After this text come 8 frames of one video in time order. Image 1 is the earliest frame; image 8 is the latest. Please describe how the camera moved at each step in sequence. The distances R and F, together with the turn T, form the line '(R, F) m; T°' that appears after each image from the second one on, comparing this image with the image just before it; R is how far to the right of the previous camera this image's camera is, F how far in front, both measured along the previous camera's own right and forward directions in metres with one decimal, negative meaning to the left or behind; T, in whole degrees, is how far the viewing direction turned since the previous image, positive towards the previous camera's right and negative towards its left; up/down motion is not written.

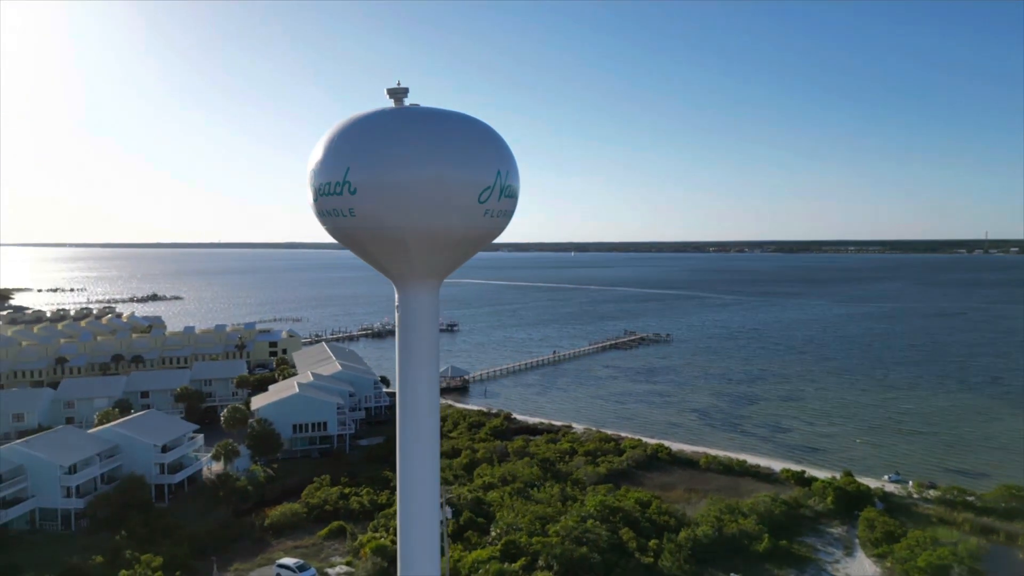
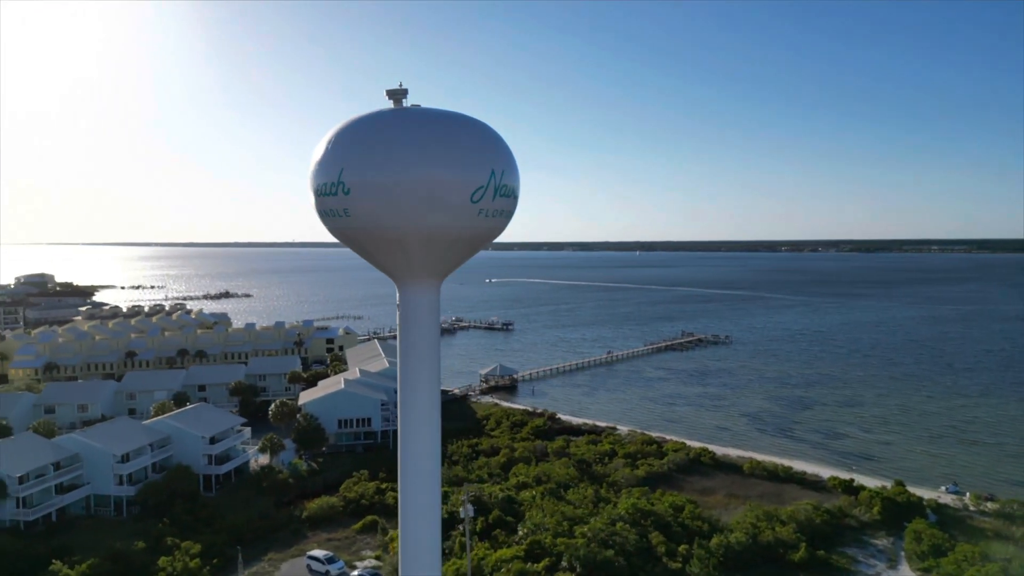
(+0.8, +0.1) m; -5°
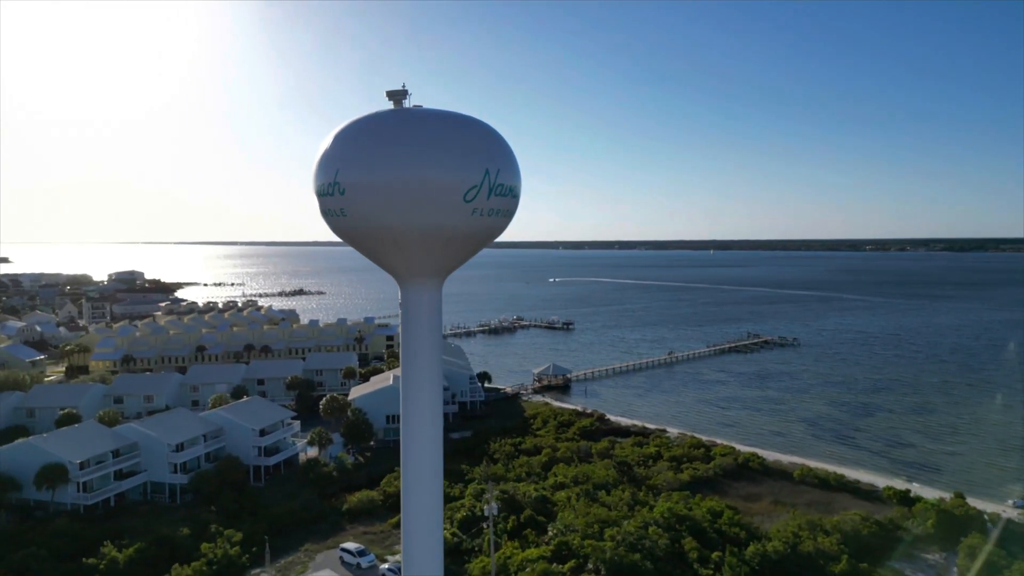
(+0.8, +0.1) m; -5°
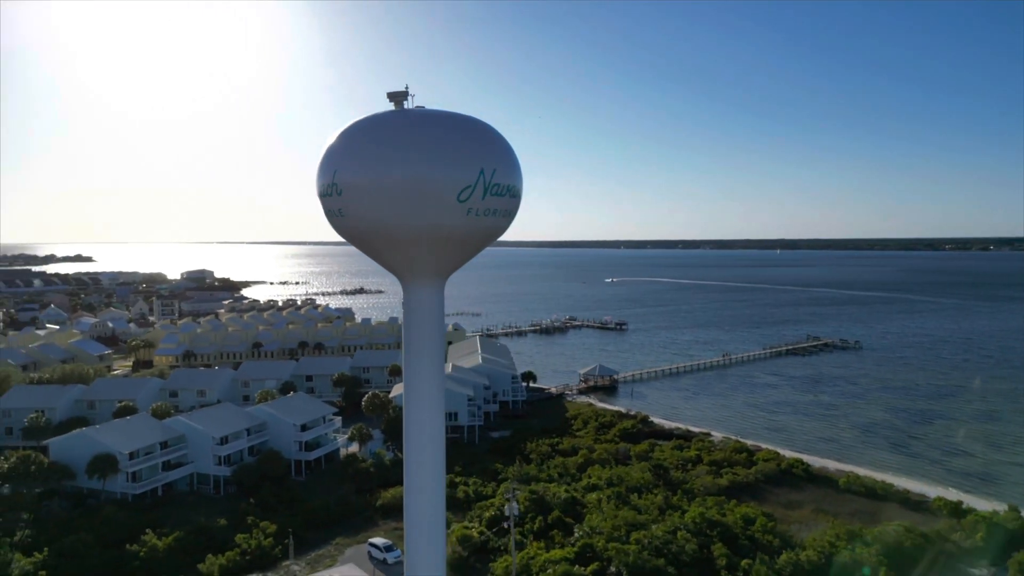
(+0.7, 0.0) m; -5°
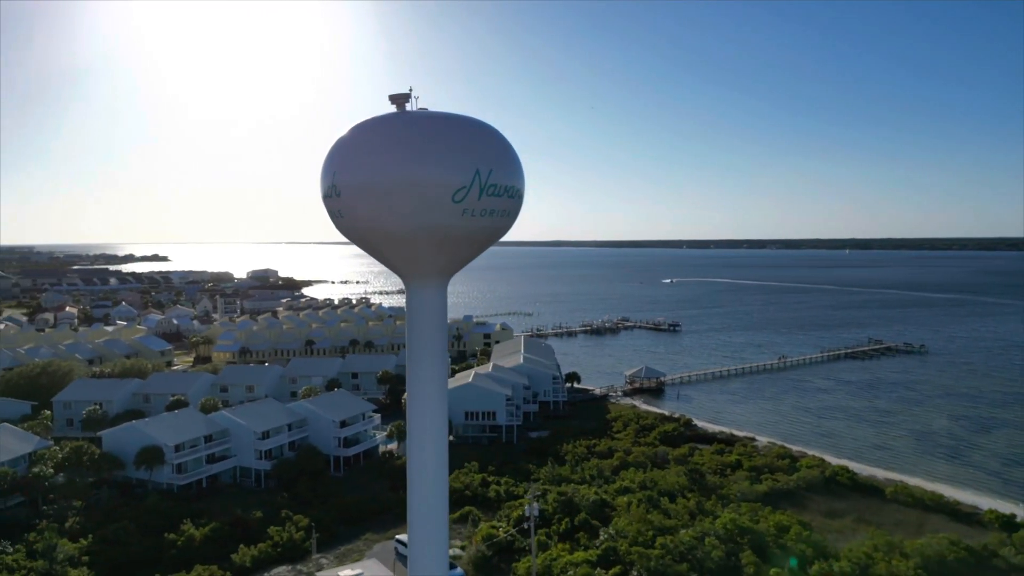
(+0.7, 0.0) m; -5°
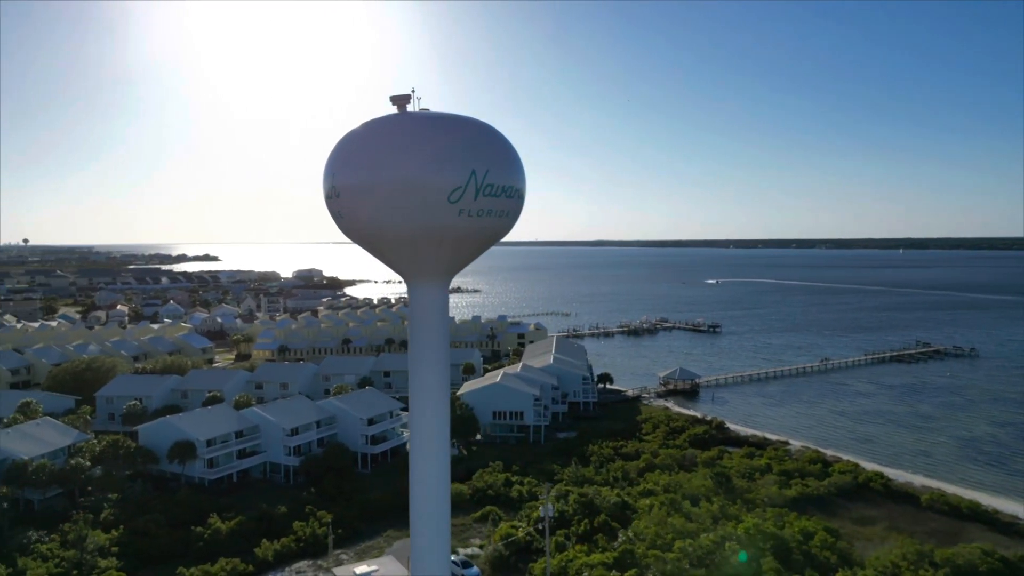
(+0.5, 0.0) m; -3°
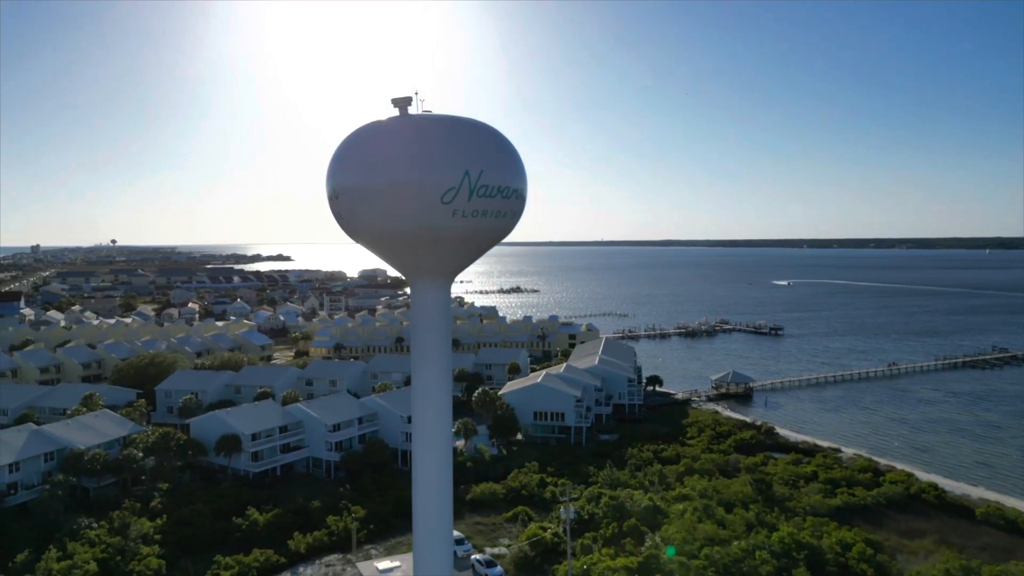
(+0.8, 0.0) m; -5°
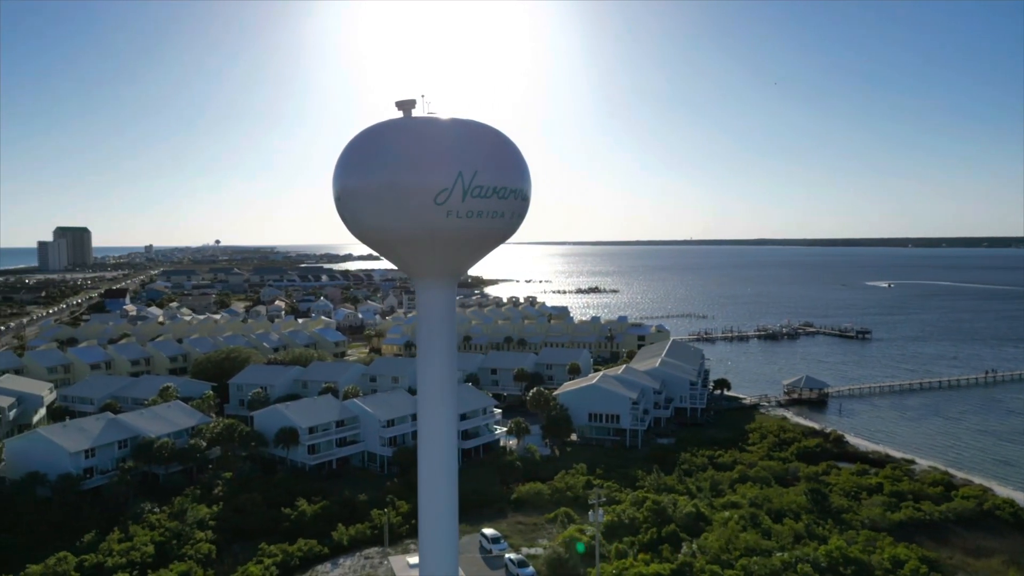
(+1.0, +0.1) m; -7°
